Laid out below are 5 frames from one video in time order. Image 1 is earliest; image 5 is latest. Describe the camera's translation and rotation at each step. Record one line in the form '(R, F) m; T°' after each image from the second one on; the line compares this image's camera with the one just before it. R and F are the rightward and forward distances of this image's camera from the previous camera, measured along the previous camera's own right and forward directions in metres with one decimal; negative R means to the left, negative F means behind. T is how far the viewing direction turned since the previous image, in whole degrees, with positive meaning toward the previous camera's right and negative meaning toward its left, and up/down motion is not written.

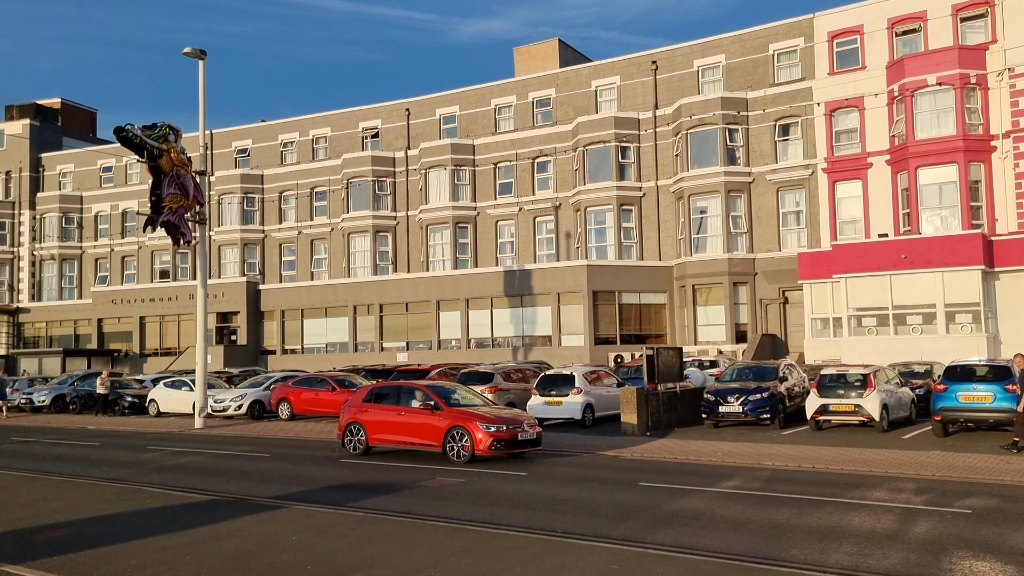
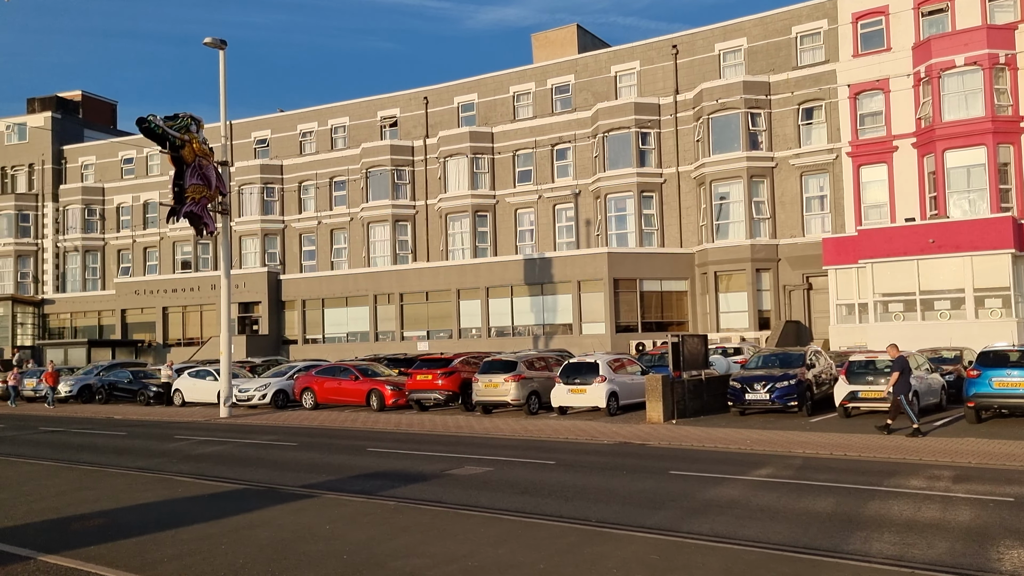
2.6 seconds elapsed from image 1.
(-0.2, +0.1) m; -1°
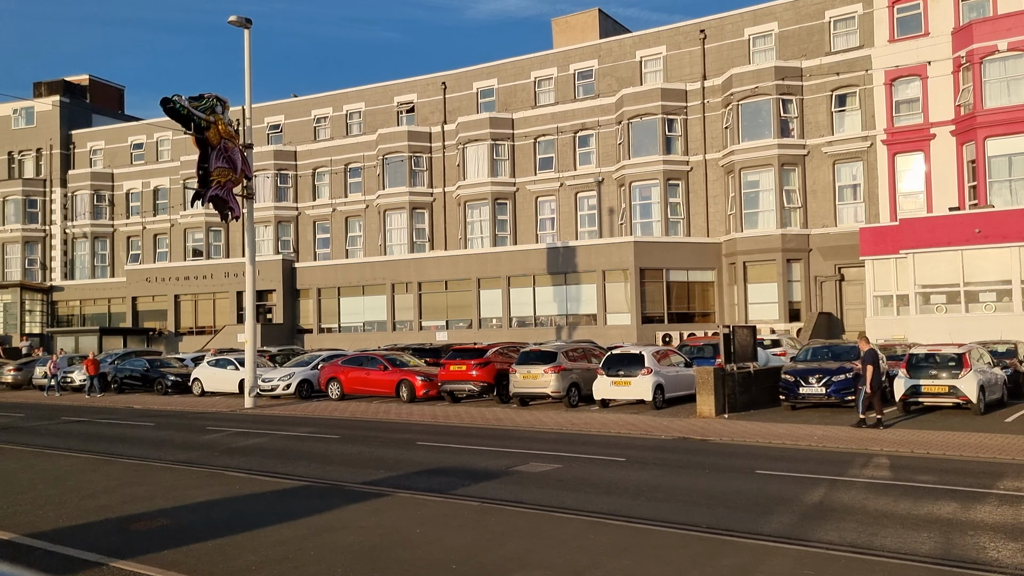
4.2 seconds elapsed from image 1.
(-1.2, +0.8) m; 0°
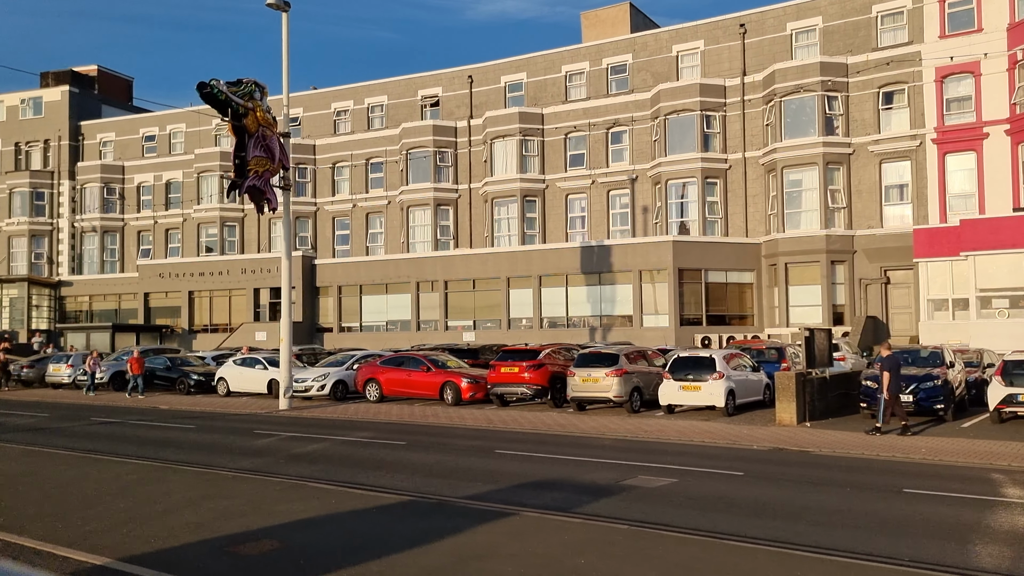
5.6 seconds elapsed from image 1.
(-1.7, +1.3) m; 0°
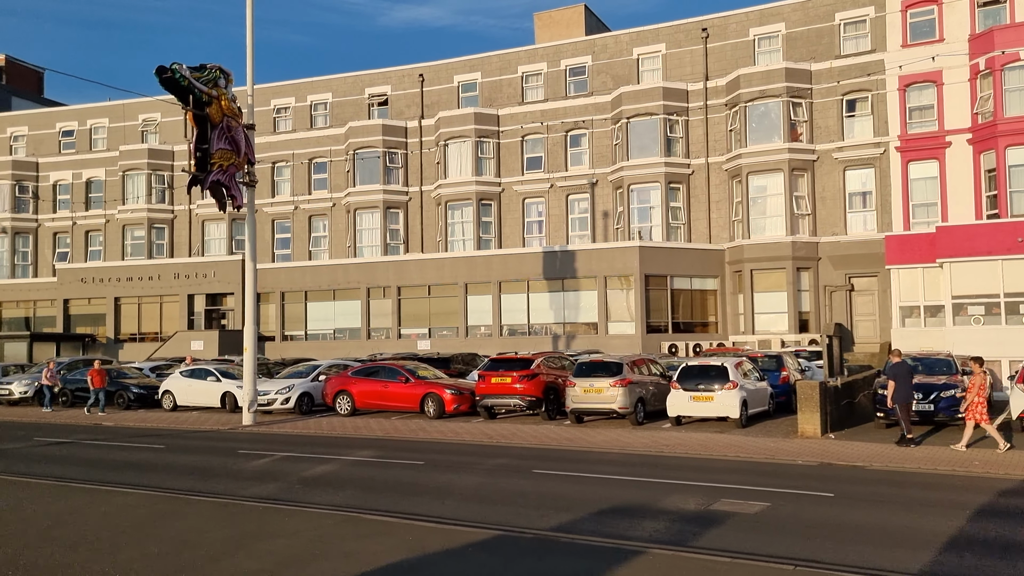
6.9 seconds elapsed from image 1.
(-2.1, +1.6) m; +6°
